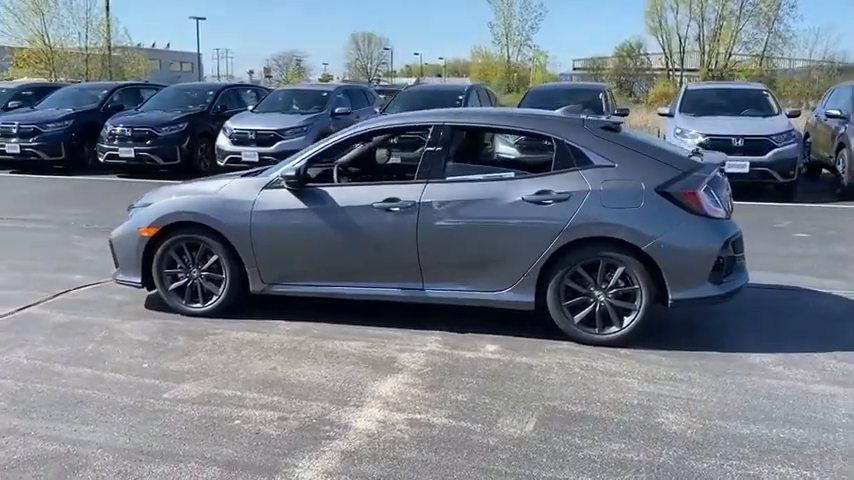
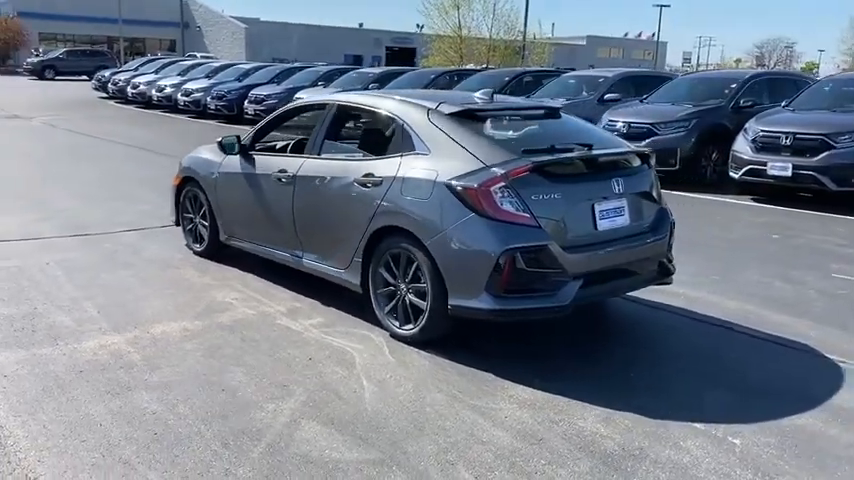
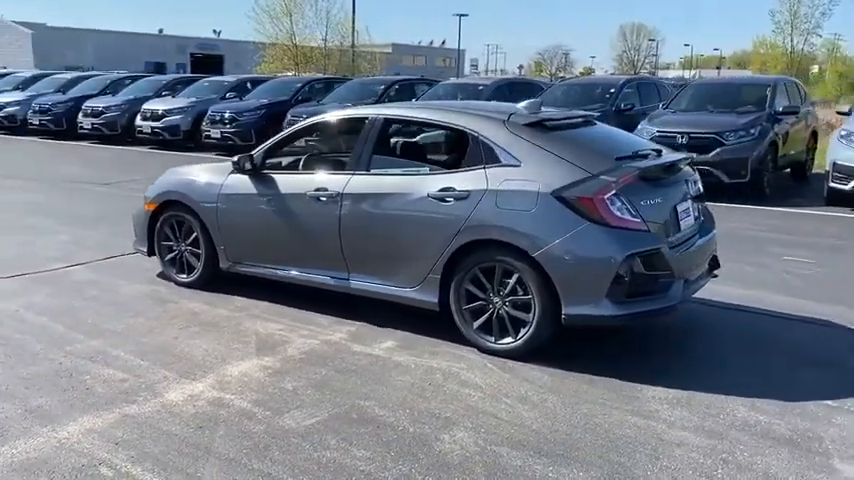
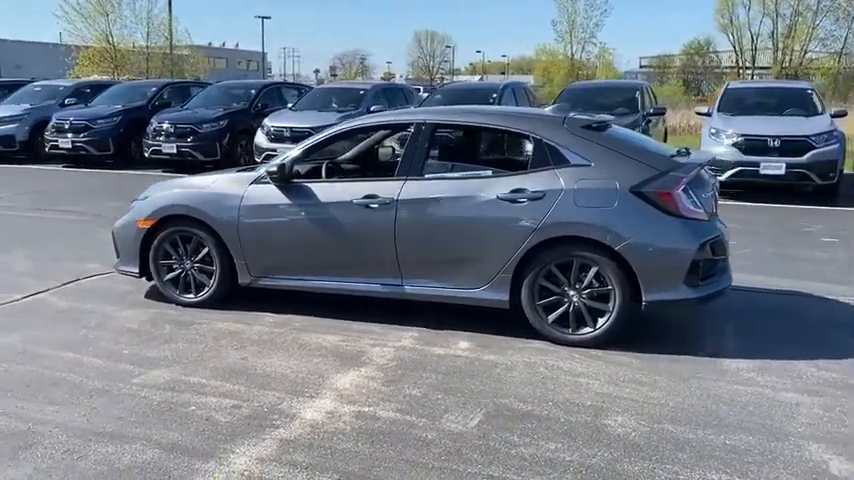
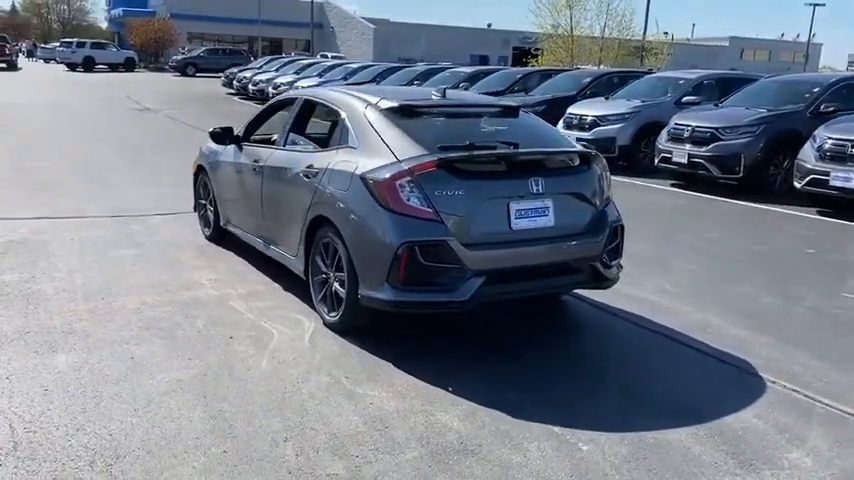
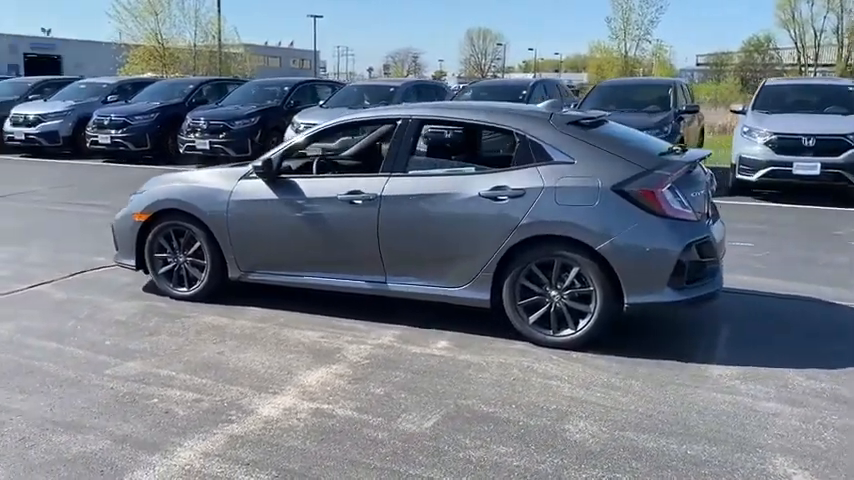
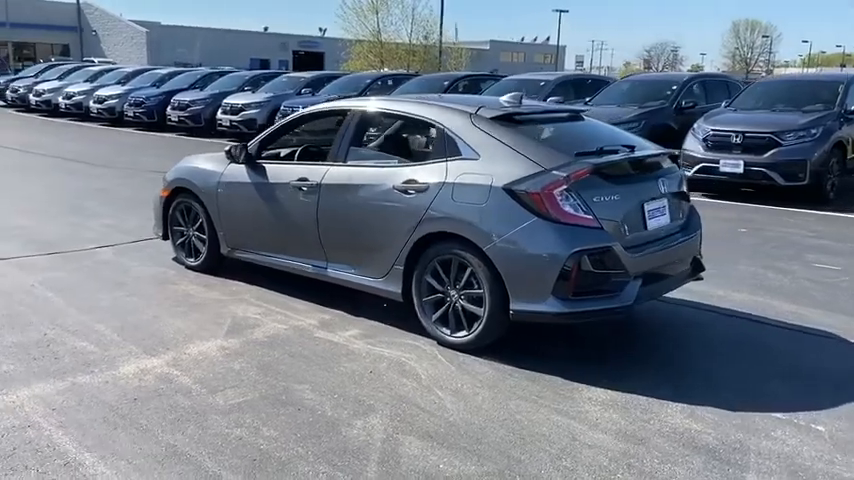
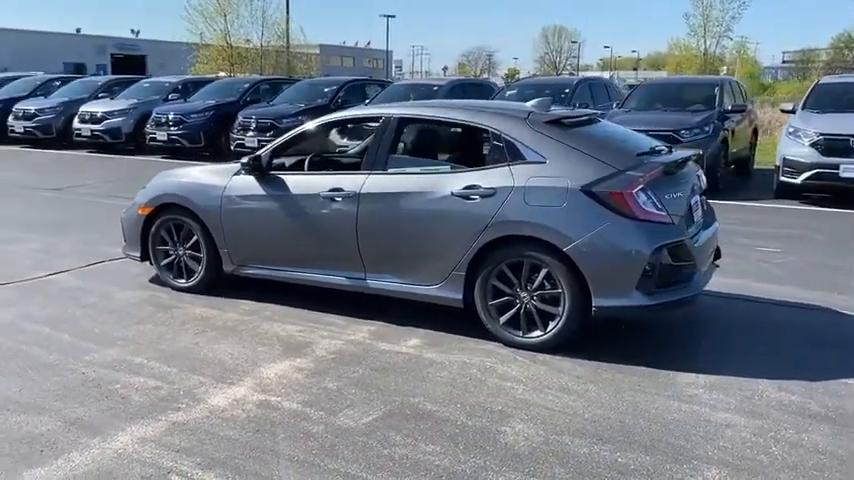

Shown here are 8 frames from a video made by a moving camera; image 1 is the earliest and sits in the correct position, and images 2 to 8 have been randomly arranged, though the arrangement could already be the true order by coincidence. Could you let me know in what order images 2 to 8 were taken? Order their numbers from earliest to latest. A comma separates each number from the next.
4, 6, 8, 3, 7, 2, 5
